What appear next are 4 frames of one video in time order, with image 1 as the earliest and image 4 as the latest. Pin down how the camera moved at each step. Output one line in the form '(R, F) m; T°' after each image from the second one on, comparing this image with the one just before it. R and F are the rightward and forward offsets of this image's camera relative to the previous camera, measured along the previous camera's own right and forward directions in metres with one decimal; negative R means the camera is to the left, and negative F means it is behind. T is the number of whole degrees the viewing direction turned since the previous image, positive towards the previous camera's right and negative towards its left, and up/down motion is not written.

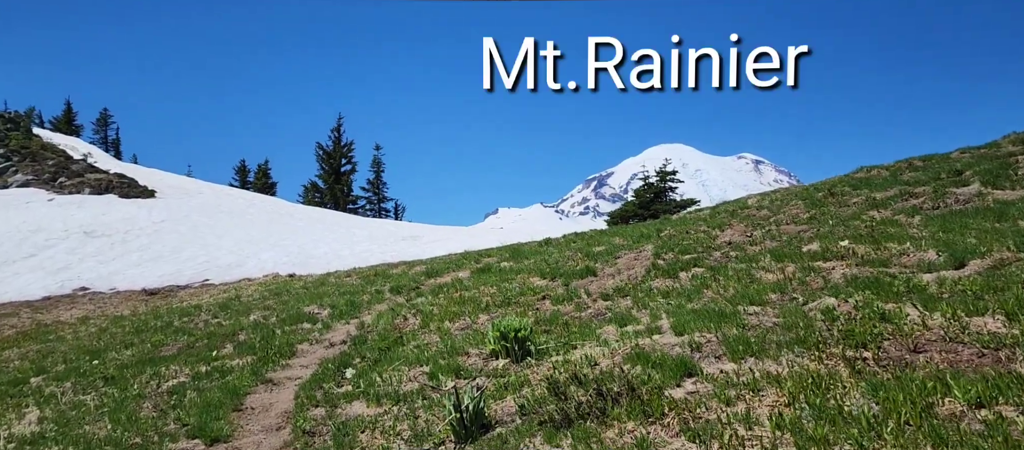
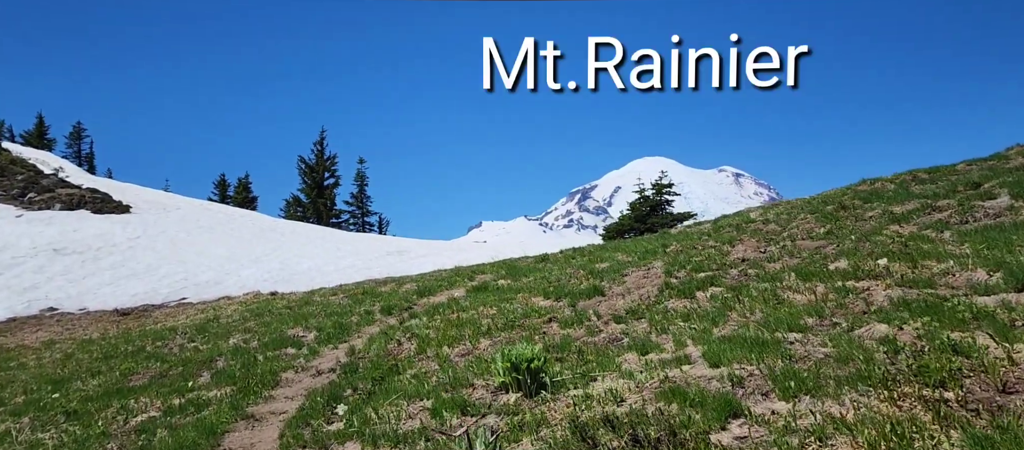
(-0.4, +1.1) m; +1°
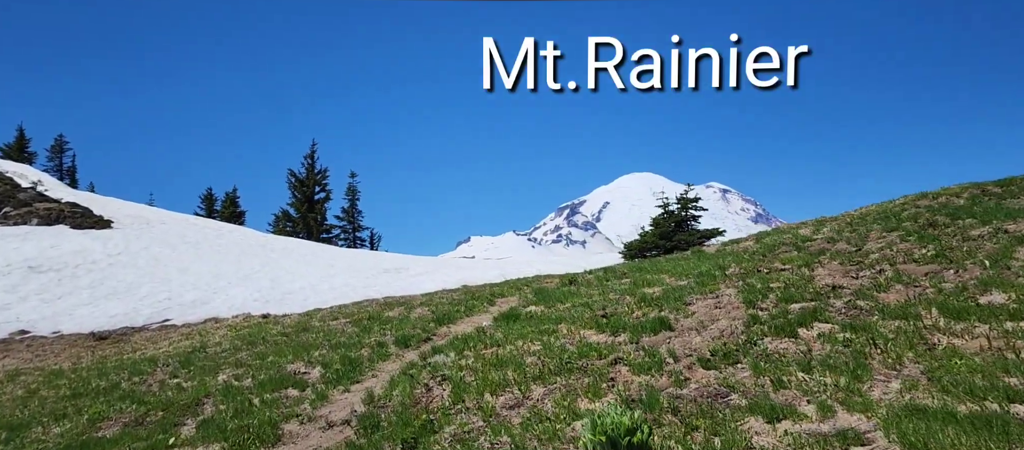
(-1.2, +2.7) m; +1°
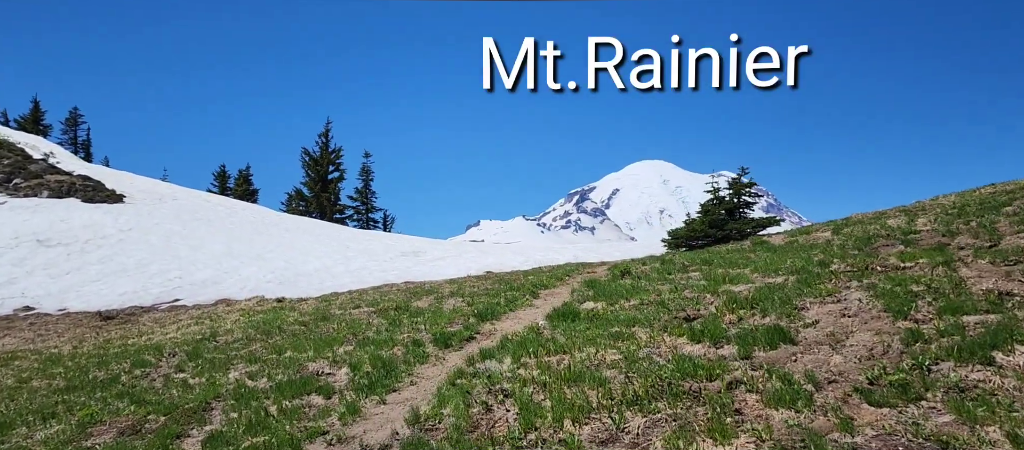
(-1.2, +2.8) m; -1°
